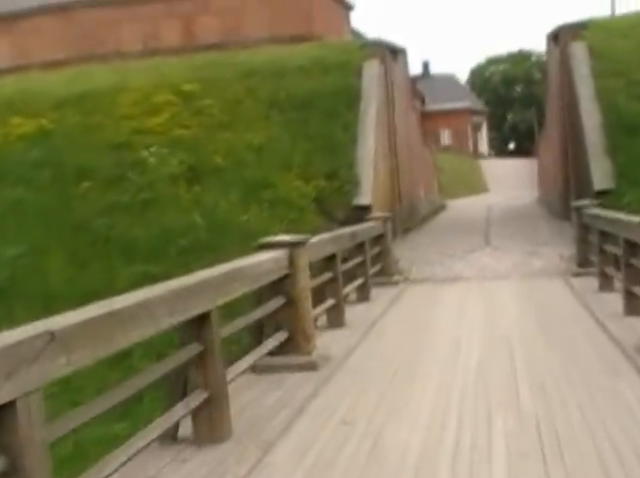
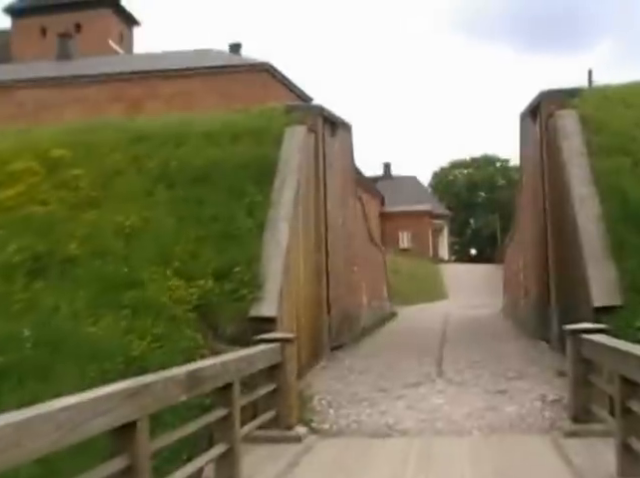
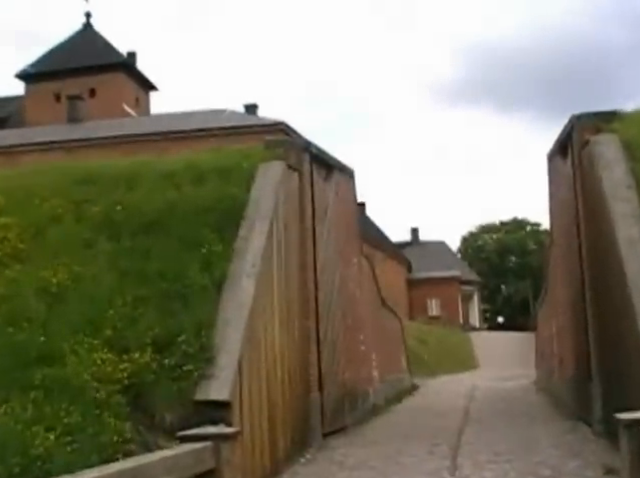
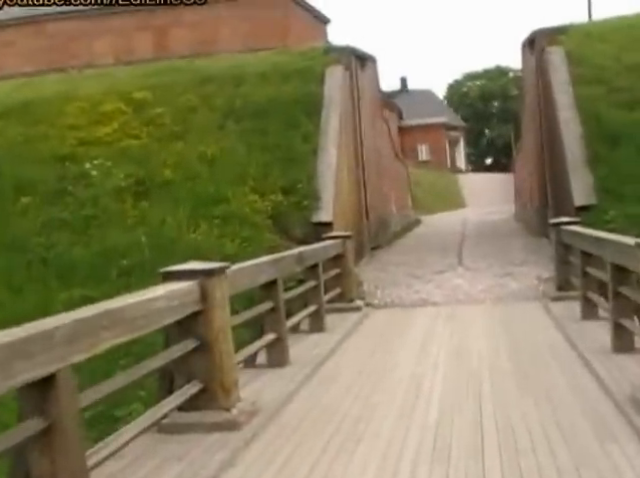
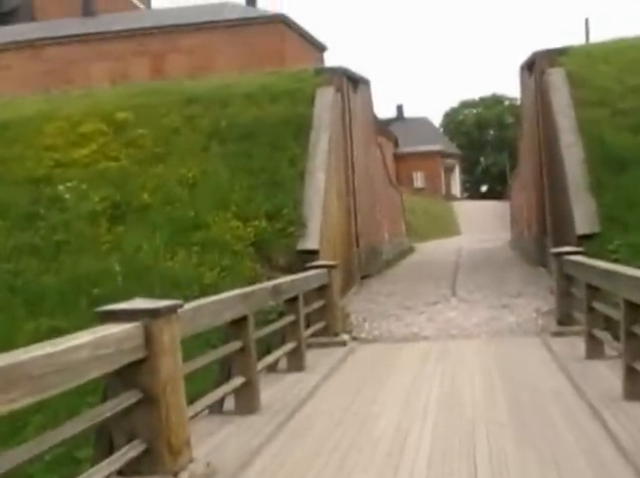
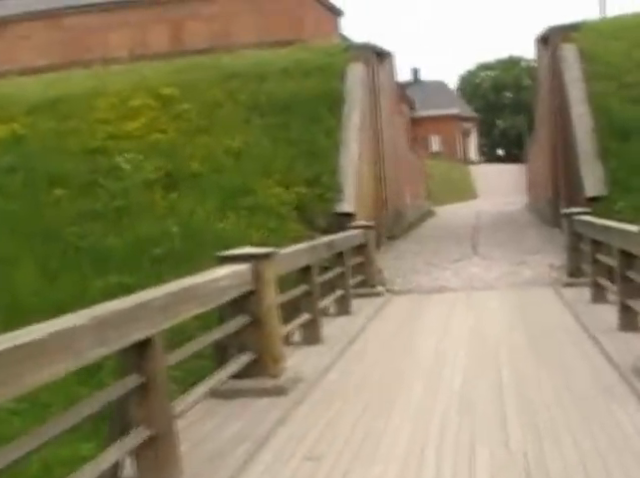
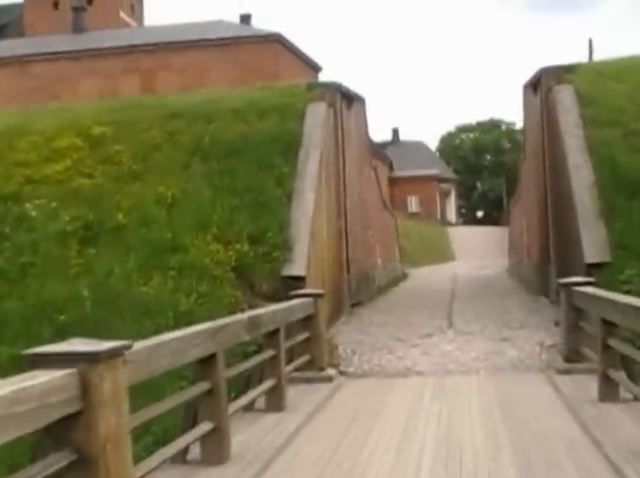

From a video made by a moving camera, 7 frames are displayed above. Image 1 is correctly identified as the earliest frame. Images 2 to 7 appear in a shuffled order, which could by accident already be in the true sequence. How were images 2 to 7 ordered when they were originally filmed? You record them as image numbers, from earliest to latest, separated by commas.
6, 4, 5, 7, 2, 3
